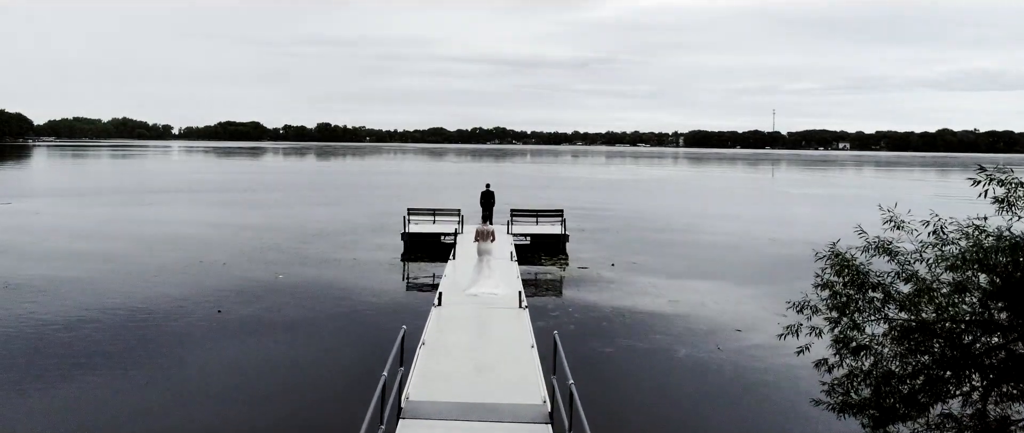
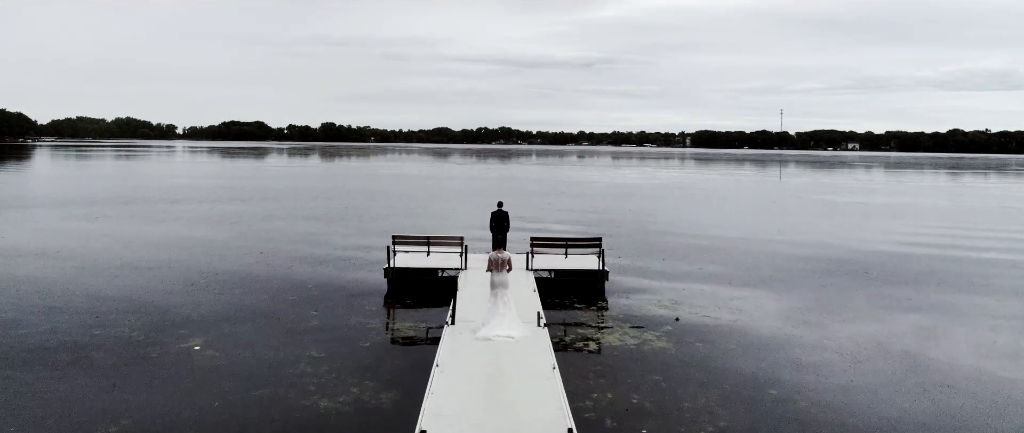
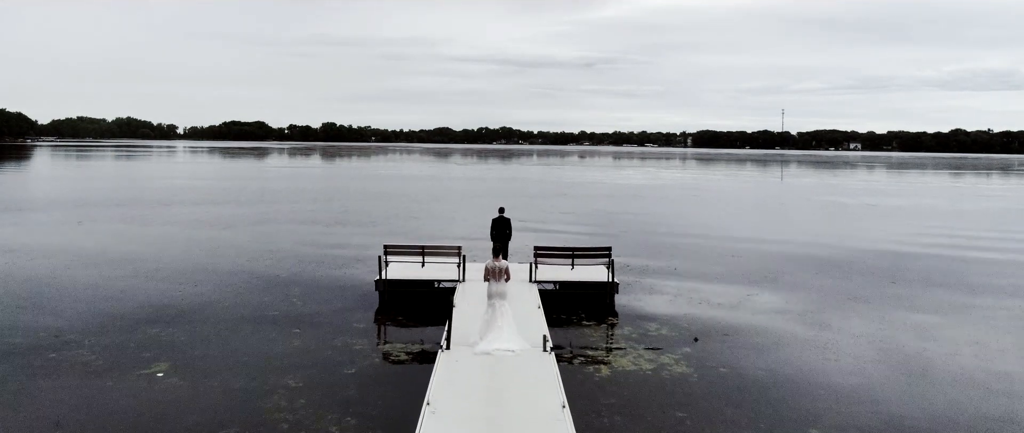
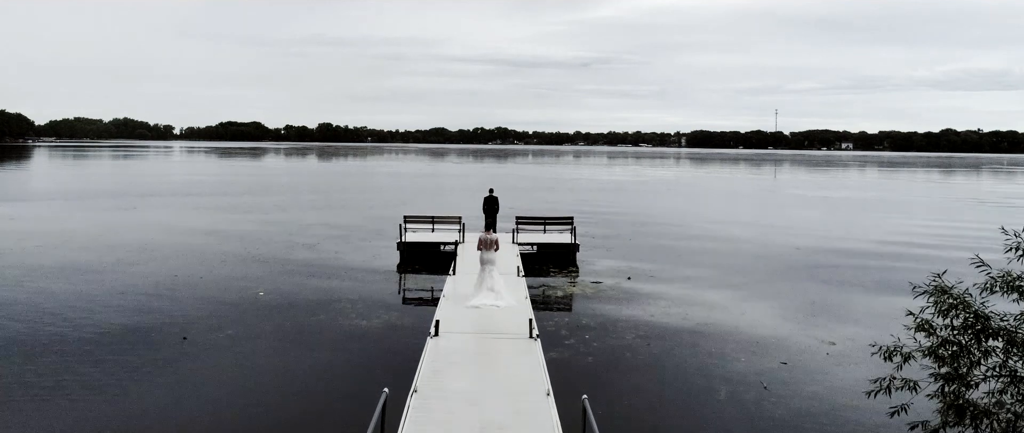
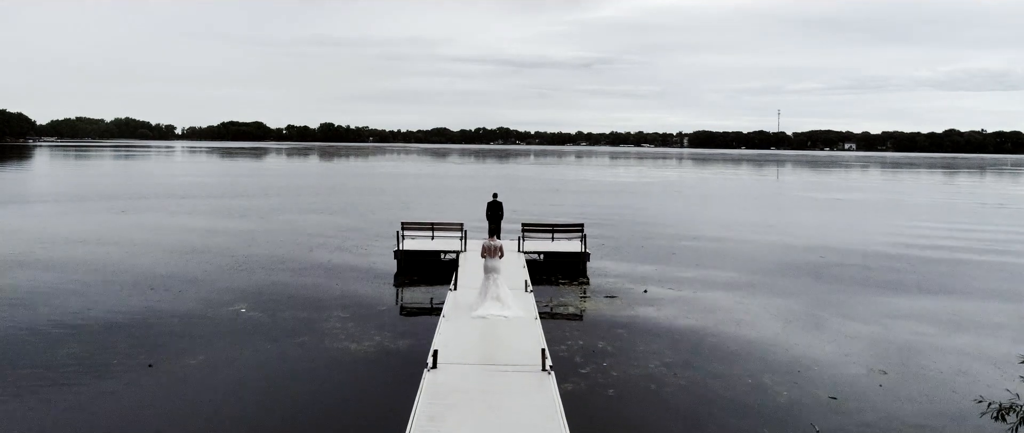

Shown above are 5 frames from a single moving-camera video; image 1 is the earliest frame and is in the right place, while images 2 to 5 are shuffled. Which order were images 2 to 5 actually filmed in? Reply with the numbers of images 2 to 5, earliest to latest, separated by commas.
4, 5, 2, 3
